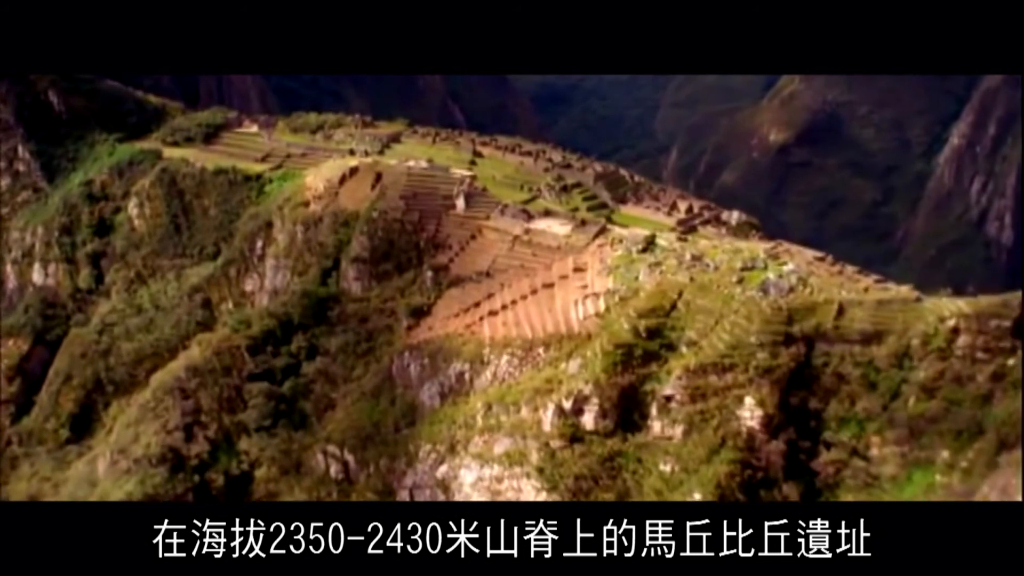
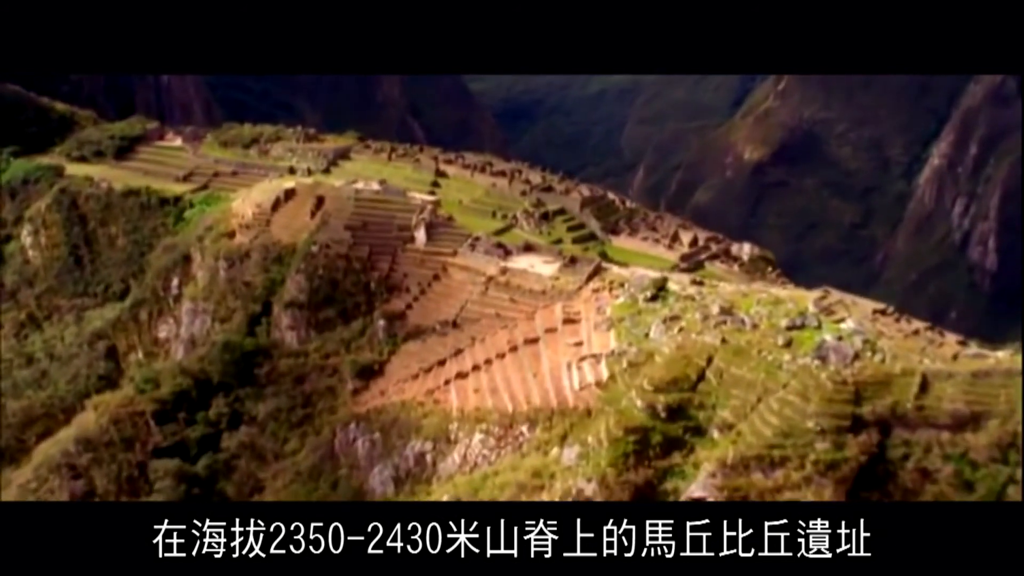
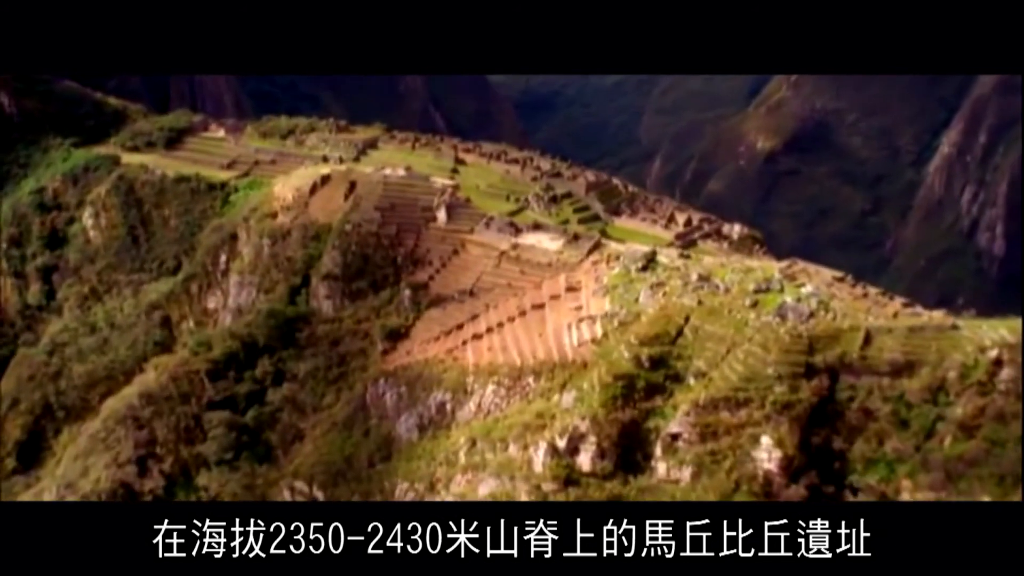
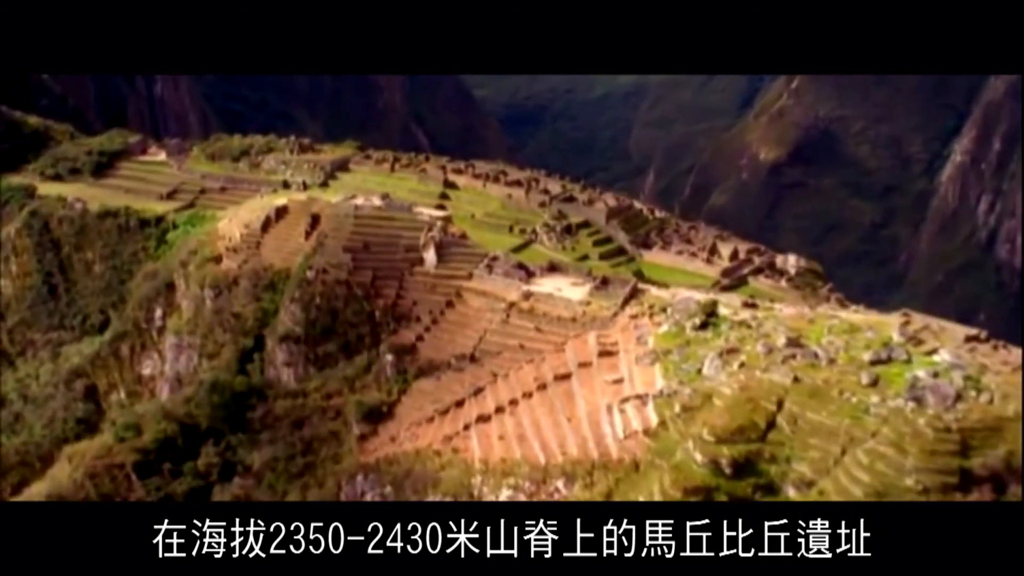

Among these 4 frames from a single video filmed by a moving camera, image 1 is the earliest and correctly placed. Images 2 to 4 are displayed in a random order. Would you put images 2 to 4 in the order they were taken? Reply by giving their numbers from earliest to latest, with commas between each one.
3, 2, 4
